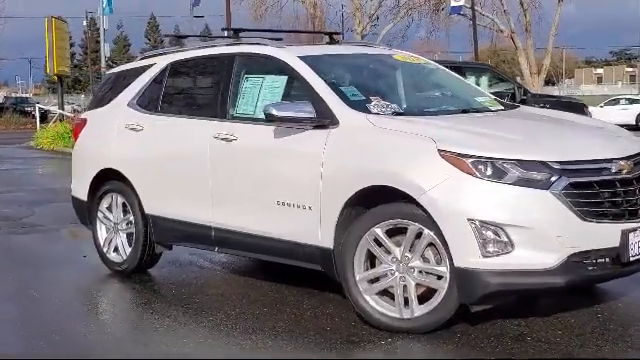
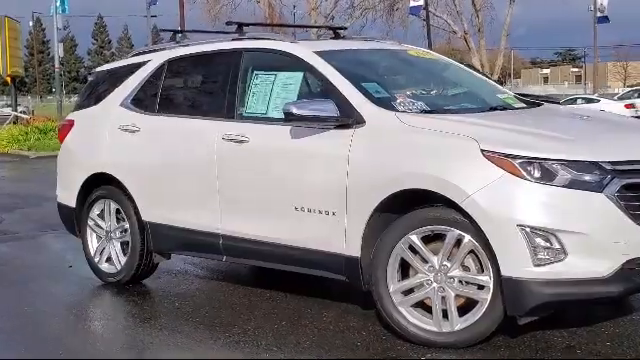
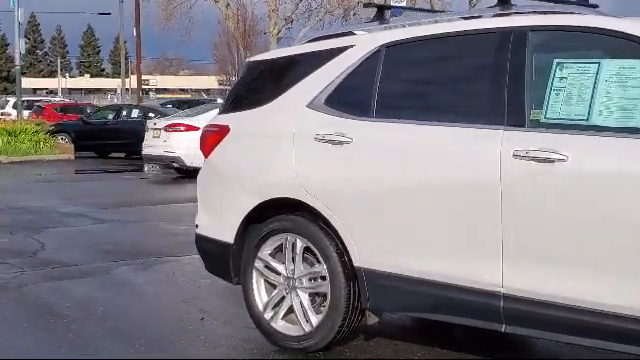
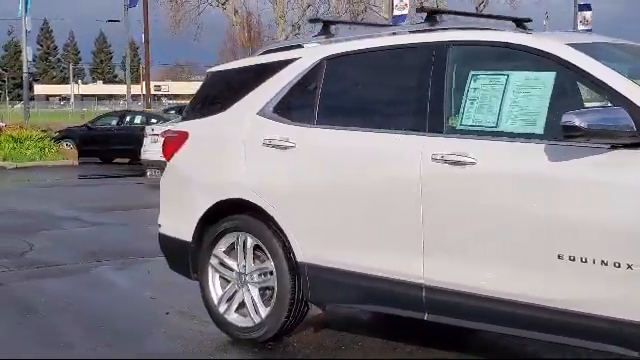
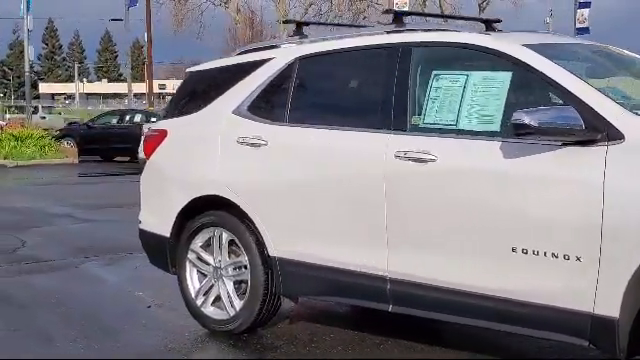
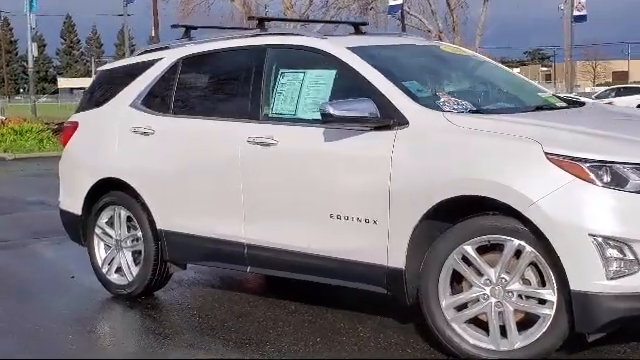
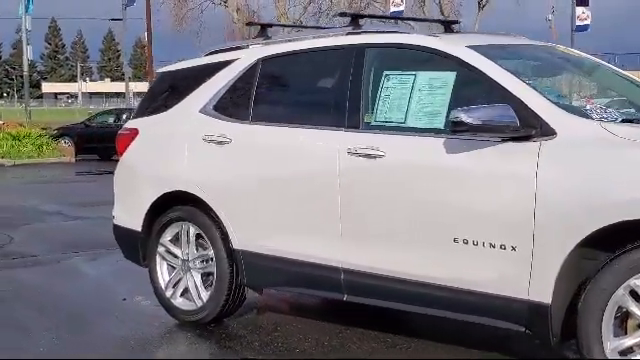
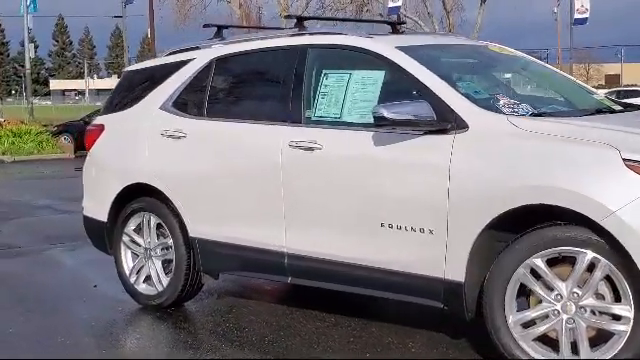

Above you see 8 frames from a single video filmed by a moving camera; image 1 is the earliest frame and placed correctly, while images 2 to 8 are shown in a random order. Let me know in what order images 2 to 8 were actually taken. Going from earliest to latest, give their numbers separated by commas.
2, 6, 8, 7, 5, 4, 3
